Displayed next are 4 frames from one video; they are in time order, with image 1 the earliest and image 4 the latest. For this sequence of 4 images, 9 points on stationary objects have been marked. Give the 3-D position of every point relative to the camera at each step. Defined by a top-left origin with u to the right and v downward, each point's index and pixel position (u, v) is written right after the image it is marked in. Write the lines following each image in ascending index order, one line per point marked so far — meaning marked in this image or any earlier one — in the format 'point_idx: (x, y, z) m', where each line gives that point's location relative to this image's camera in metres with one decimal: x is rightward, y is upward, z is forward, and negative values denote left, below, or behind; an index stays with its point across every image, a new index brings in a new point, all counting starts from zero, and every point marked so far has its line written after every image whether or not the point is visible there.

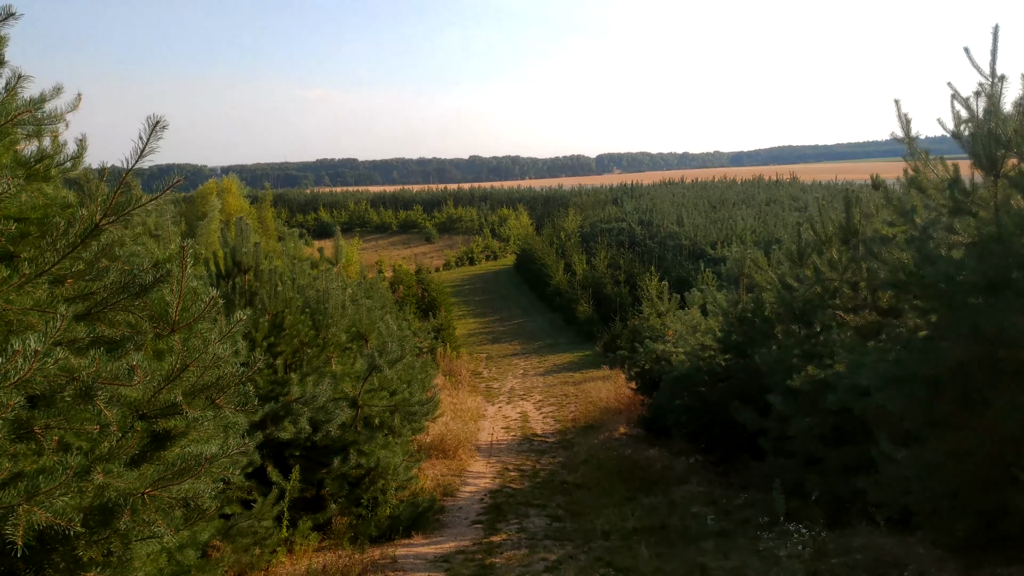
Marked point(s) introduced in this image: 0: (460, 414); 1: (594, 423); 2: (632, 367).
0: (-0.6, -1.6, +11.3) m
1: (+1.1, -1.7, +11.7) m
2: (+1.4, -0.9, +10.9) m
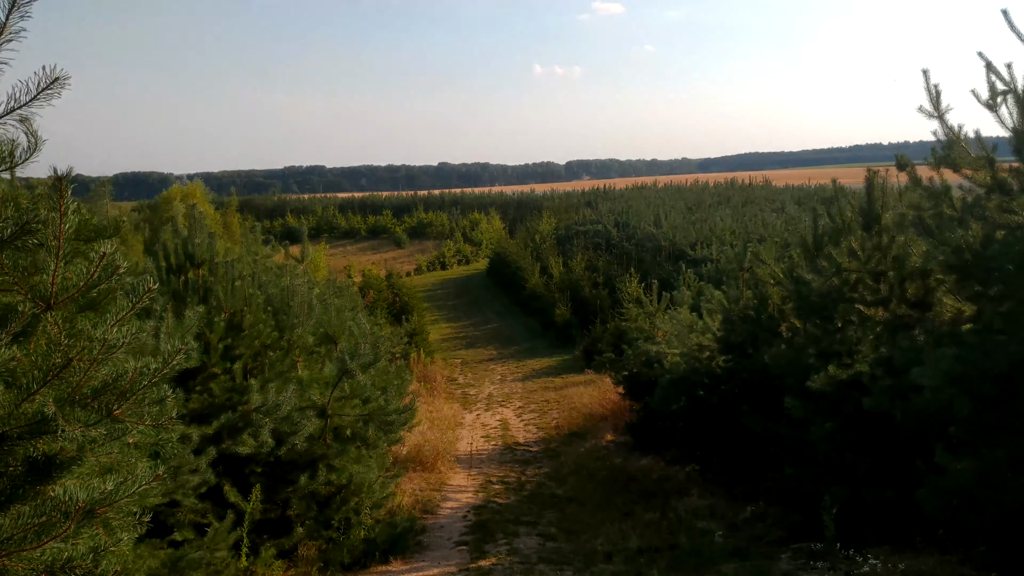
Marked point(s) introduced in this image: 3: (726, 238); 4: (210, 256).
0: (-0.9, -1.6, +10.6) m
1: (+0.8, -1.7, +11.1) m
2: (+1.2, -0.9, +10.3) m
3: (+4.6, +1.1, +19.5) m
4: (-1.9, +0.2, +5.8) m
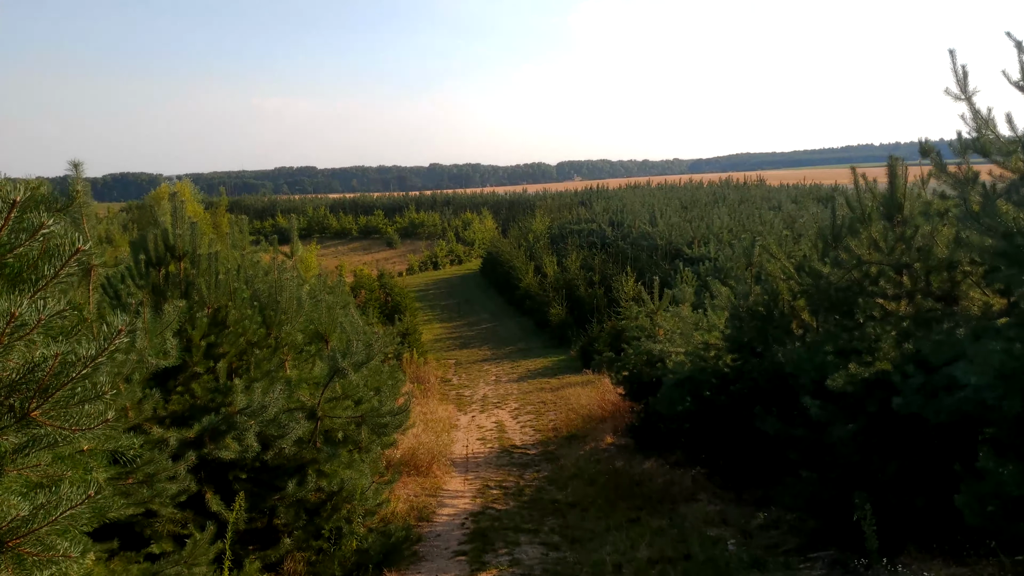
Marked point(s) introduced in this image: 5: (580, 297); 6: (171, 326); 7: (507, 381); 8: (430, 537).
0: (-0.9, -1.5, +10.3) m
1: (+0.8, -1.7, +10.8) m
2: (+1.2, -0.9, +9.9) m
3: (+4.4, +1.1, +19.2) m
4: (-1.9, +0.2, +5.5) m
5: (+1.4, -0.2, +19.1) m
6: (-1.7, -0.2, +4.6) m
7: (-0.1, -1.5, +15.1) m
8: (-0.6, -1.7, +6.2) m
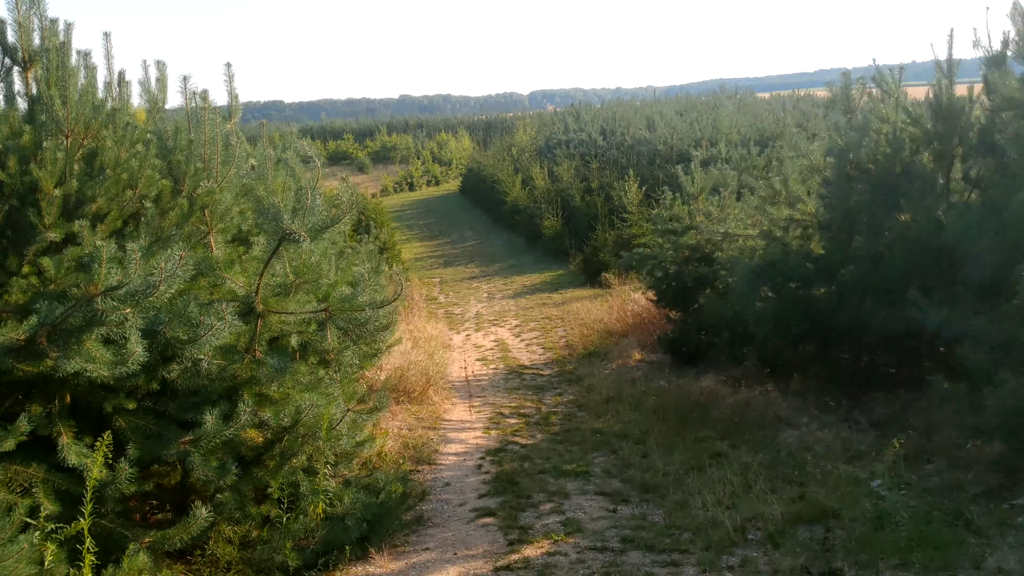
0: (-0.8, -0.5, +8.4) m
1: (+0.8, -0.6, +8.9) m
2: (+1.2, +0.2, +8.0) m
3: (+4.2, +2.9, +17.2) m
4: (-1.8, +0.9, +3.4) m
5: (+1.2, +1.5, +17.2) m
6: (-1.5, +0.4, +2.6) m
7: (-0.1, -0.1, +13.2) m
8: (-0.4, -0.9, +4.3) m
